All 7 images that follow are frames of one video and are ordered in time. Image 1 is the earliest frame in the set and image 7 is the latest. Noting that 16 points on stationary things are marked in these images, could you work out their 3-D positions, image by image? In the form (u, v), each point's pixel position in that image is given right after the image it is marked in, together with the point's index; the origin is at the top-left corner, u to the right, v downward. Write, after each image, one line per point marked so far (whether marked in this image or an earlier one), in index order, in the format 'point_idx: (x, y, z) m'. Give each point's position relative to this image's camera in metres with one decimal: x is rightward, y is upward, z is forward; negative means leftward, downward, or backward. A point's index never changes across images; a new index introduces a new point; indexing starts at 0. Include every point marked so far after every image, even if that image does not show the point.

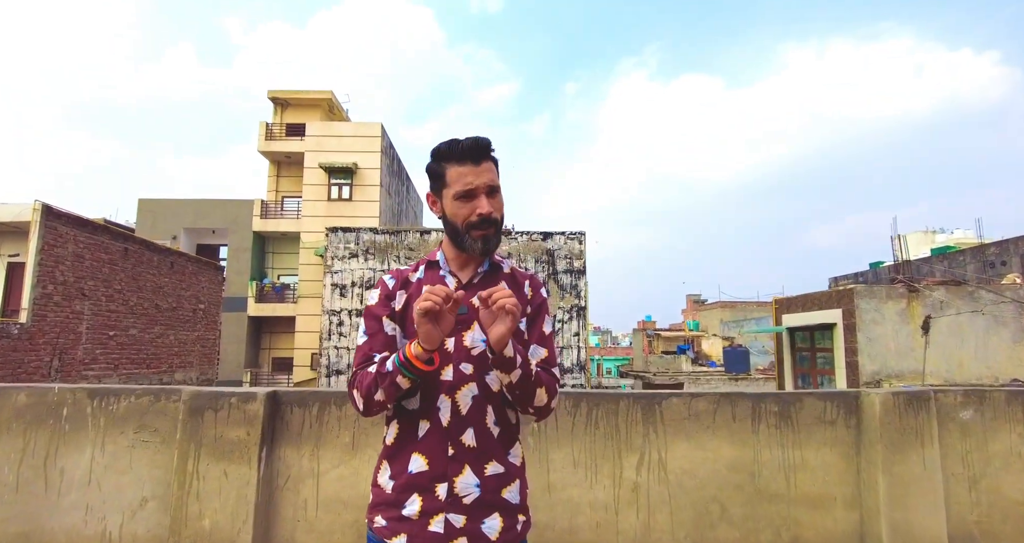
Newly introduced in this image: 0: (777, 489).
0: (+1.1, -0.9, +2.1) m
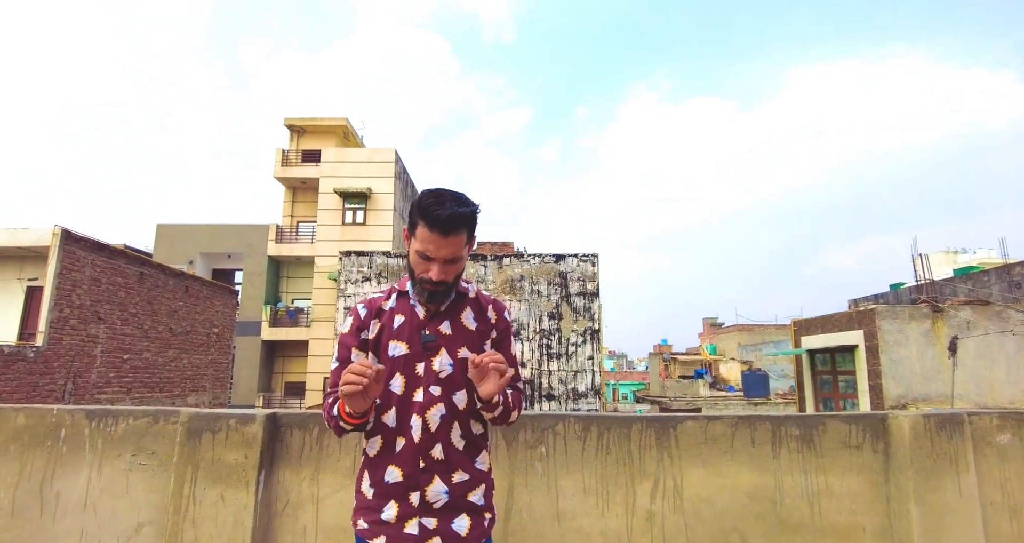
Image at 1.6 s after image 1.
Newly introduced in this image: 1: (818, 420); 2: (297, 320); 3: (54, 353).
0: (+1.1, -0.9, +2.0) m
1: (+1.2, -0.6, +2.1) m
2: (-6.9, -1.6, +16.7) m
3: (-7.1, -1.3, +8.1) m
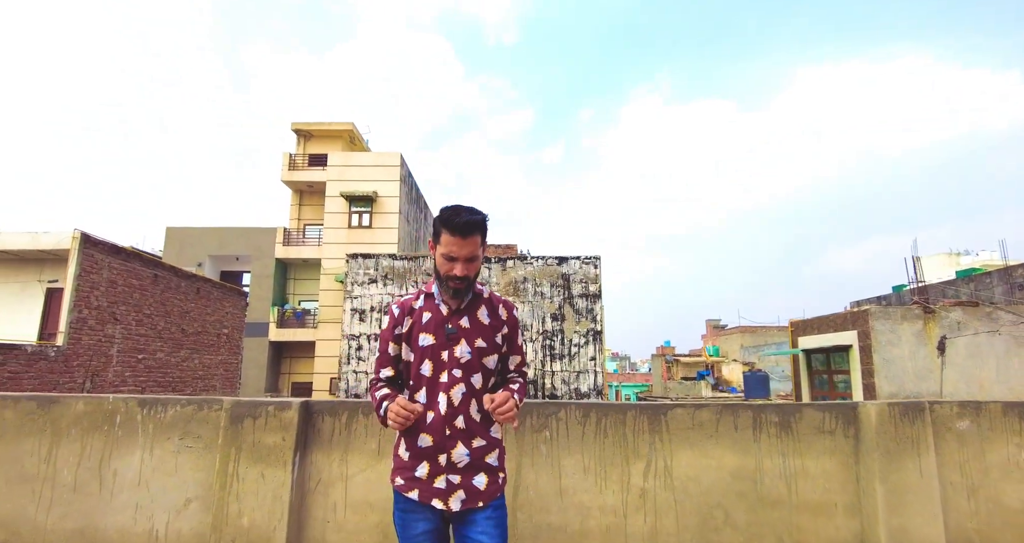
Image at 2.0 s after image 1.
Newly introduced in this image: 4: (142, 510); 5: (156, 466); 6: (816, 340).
0: (+1.1, -1.0, +2.2) m
1: (+1.3, -0.6, +2.3) m
2: (-6.8, -1.6, +17.0) m
3: (-7.0, -1.3, +8.3) m
4: (-1.6, -1.0, +2.3) m
5: (-1.6, -0.9, +2.3) m
6: (+5.0, -1.1, +8.5) m
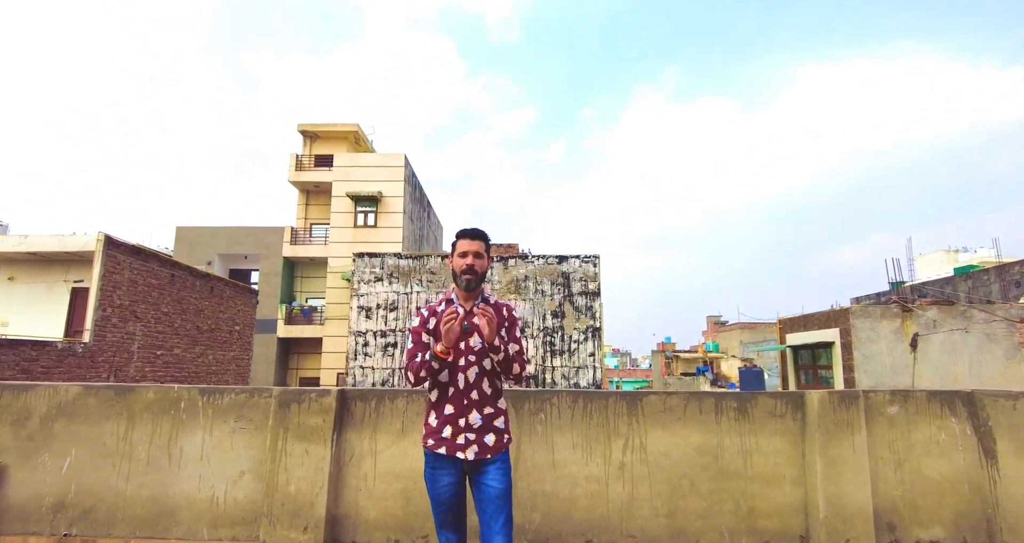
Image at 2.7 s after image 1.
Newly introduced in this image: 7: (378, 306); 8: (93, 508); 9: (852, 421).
0: (+1.1, -1.0, +2.7) m
1: (+1.3, -0.7, +2.7) m
2: (-6.8, -1.6, +17.5) m
3: (-7.0, -1.3, +8.8) m
4: (-1.6, -1.1, +2.7) m
5: (-1.6, -0.9, +2.7) m
6: (+5.0, -1.1, +8.9) m
7: (-3.6, -0.9, +13.9) m
8: (-2.2, -1.2, +2.7) m
9: (+1.7, -0.8, +2.7) m
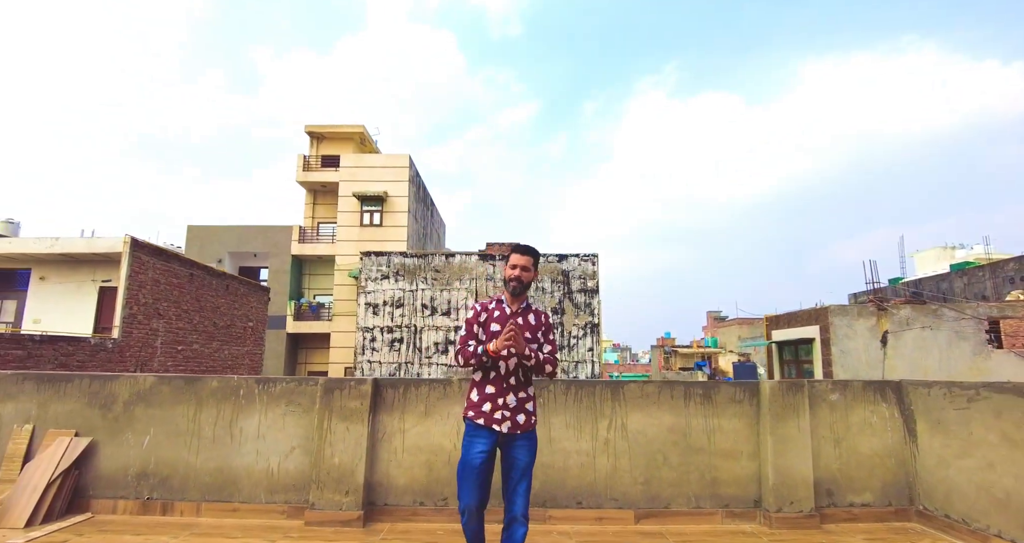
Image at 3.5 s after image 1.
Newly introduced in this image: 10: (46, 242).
0: (+1.2, -1.1, +3.2) m
1: (+1.3, -0.7, +3.3) m
2: (-6.7, -1.5, +18.1) m
3: (-7.0, -1.3, +9.4) m
4: (-1.6, -1.2, +3.3) m
5: (-1.5, -1.0, +3.3) m
6: (+5.1, -1.1, +9.5) m
7: (-3.5, -0.9, +14.4) m
8: (-2.2, -1.3, +3.3) m
9: (+1.8, -0.8, +3.2) m
10: (-8.6, +0.5, +9.6) m
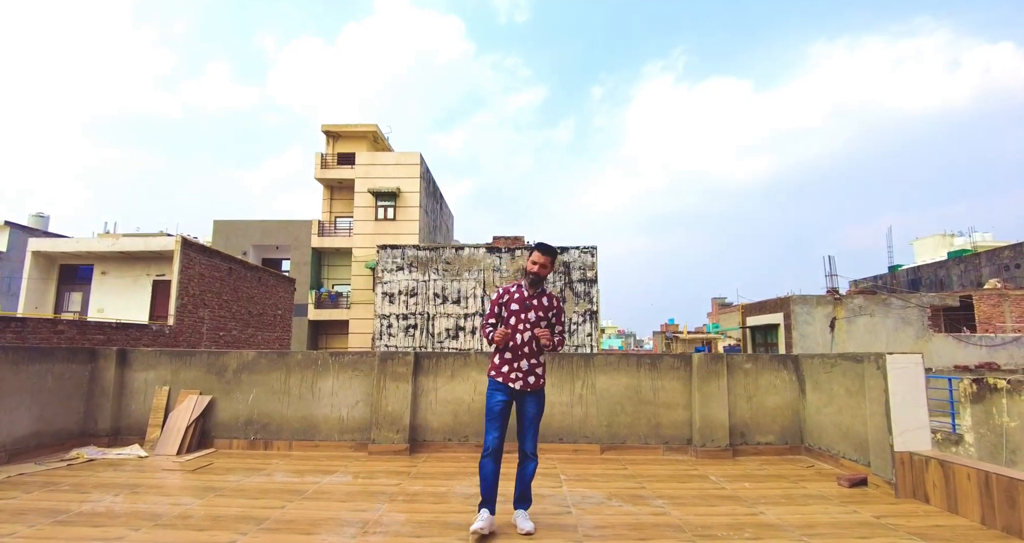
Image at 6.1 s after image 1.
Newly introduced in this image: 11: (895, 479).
0: (+1.2, -1.1, +4.5) m
1: (+1.3, -0.7, +4.6) m
2: (-6.5, -1.2, +19.4) m
3: (-6.9, -1.2, +10.7) m
4: (-1.6, -1.2, +4.6) m
5: (-1.5, -1.0, +4.6) m
6: (+5.1, -1.0, +10.7) m
7: (-3.4, -0.6, +15.7) m
8: (-2.2, -1.4, +4.6) m
9: (+1.8, -0.9, +4.5) m
10: (-8.5, +0.6, +11.0) m
11: (+2.4, -1.3, +3.2) m
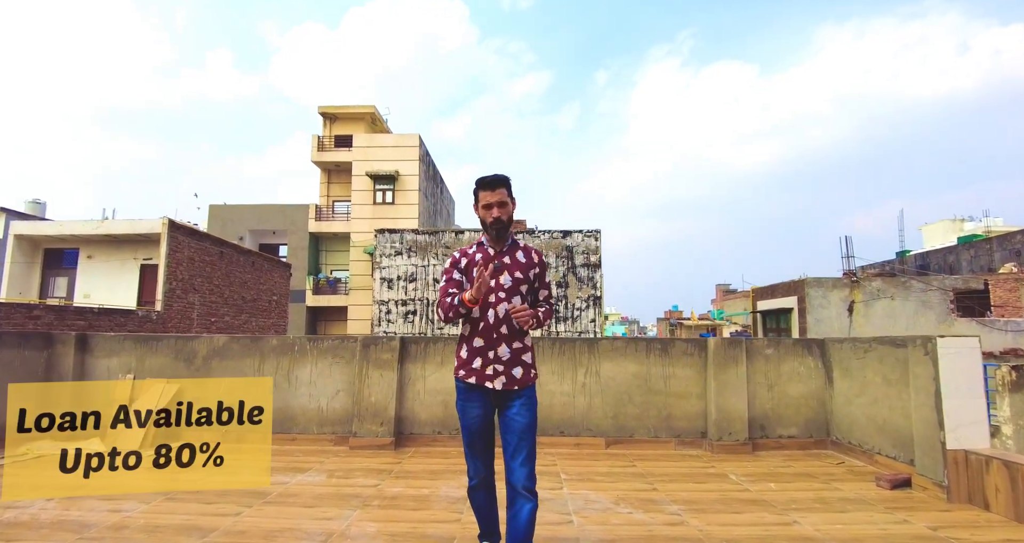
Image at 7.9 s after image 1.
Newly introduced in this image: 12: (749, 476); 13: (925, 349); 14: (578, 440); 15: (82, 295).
0: (+1.1, -0.9, +4.1) m
1: (+1.3, -0.6, +4.1) m
2: (-6.5, -0.6, +19.1) m
3: (-6.9, -0.9, +10.4) m
4: (-1.6, -1.0, +4.2) m
5: (-1.6, -0.8, +4.2) m
6: (+5.2, -0.7, +10.3) m
7: (-3.3, -0.2, +15.3) m
8: (-2.2, -1.2, +4.2) m
9: (+1.7, -0.7, +4.0) m
10: (-8.5, +1.0, +10.5) m
11: (+2.4, -1.1, +2.8) m
12: (+1.5, -1.3, +3.4) m
13: (+2.4, -0.4, +3.0) m
14: (+0.5, -1.3, +4.0) m
15: (-9.0, -0.5, +10.9) m
